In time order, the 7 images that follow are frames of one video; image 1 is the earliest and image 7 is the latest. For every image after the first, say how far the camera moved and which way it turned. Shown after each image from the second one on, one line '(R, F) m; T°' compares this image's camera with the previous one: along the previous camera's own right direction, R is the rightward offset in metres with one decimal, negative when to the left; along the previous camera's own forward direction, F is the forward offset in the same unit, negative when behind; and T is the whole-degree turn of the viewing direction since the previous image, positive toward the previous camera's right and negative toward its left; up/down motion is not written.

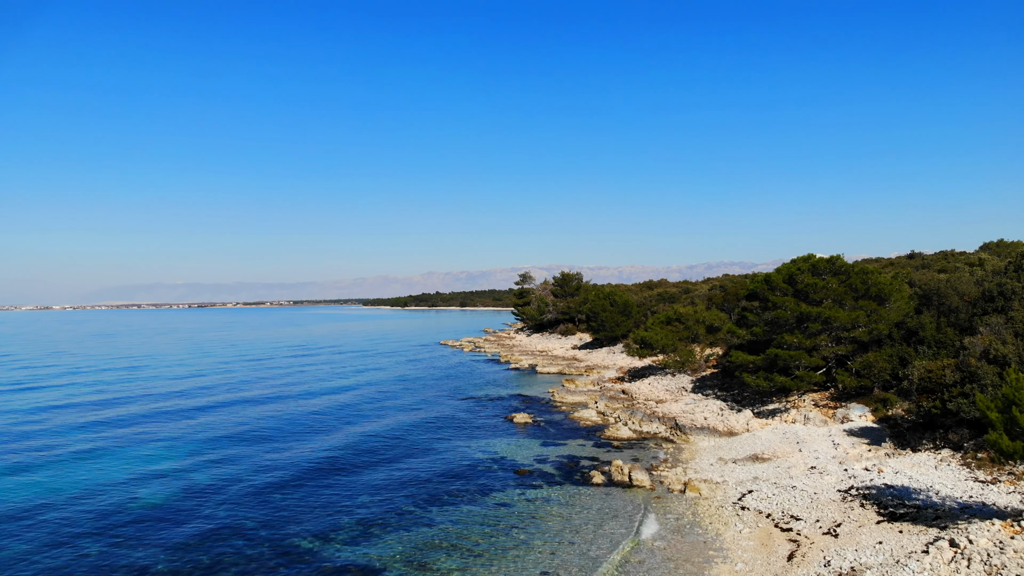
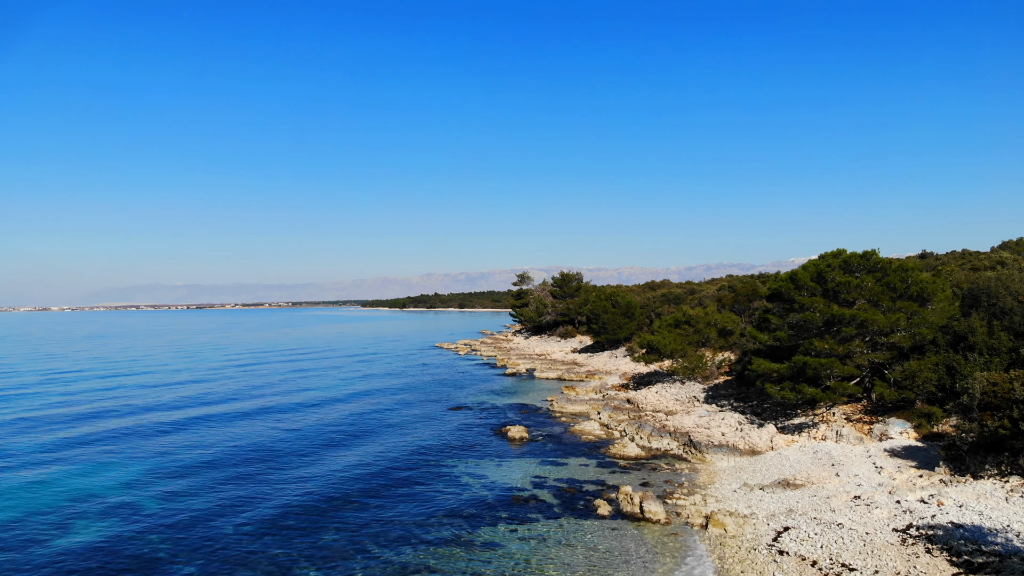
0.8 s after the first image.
(+0.3, +3.4) m; 0°
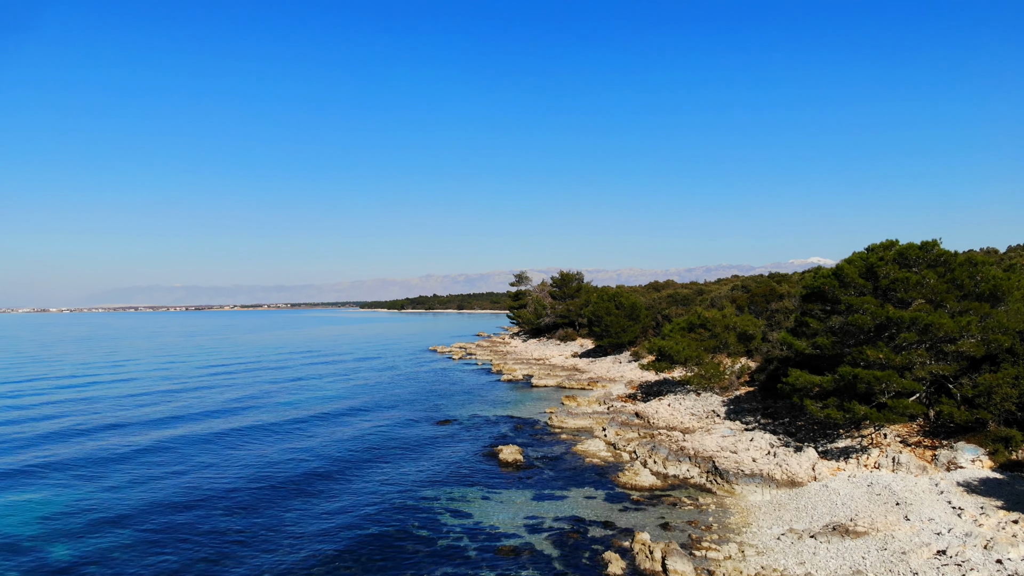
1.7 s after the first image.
(+0.4, +4.3) m; 0°
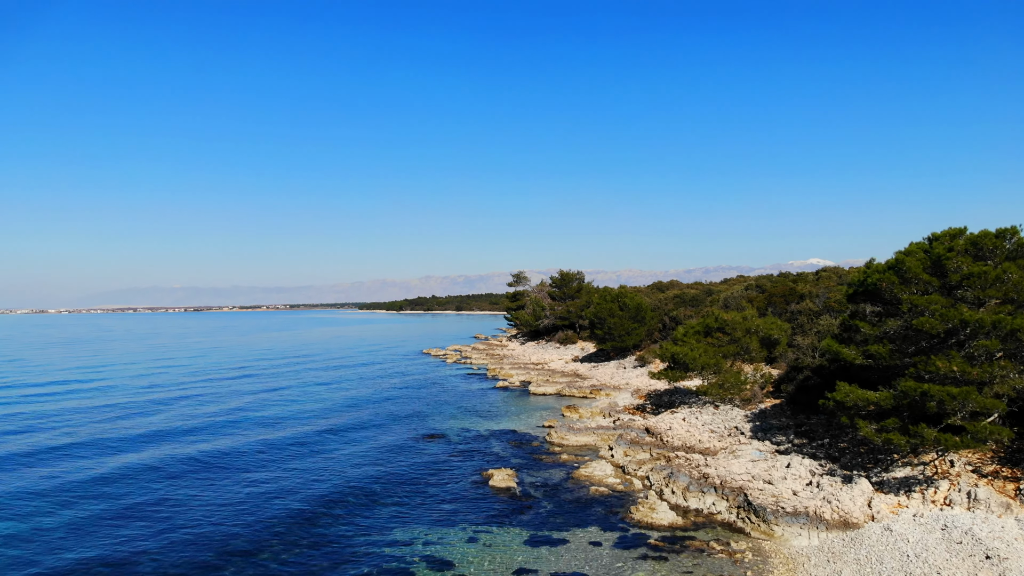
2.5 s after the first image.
(+0.3, +3.9) m; 0°
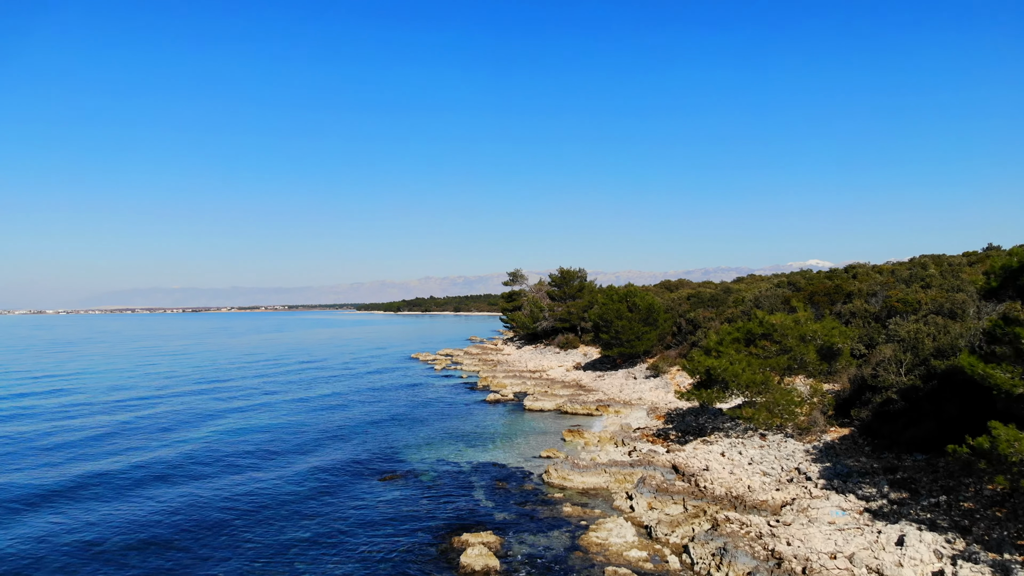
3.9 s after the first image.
(+0.5, +6.7) m; 0°
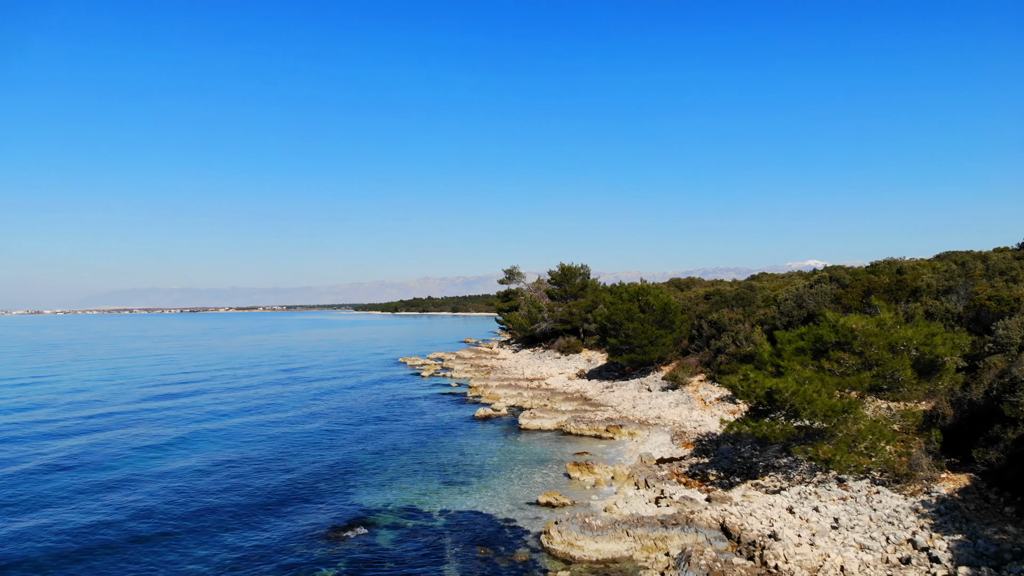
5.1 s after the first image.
(+0.4, +6.2) m; 0°
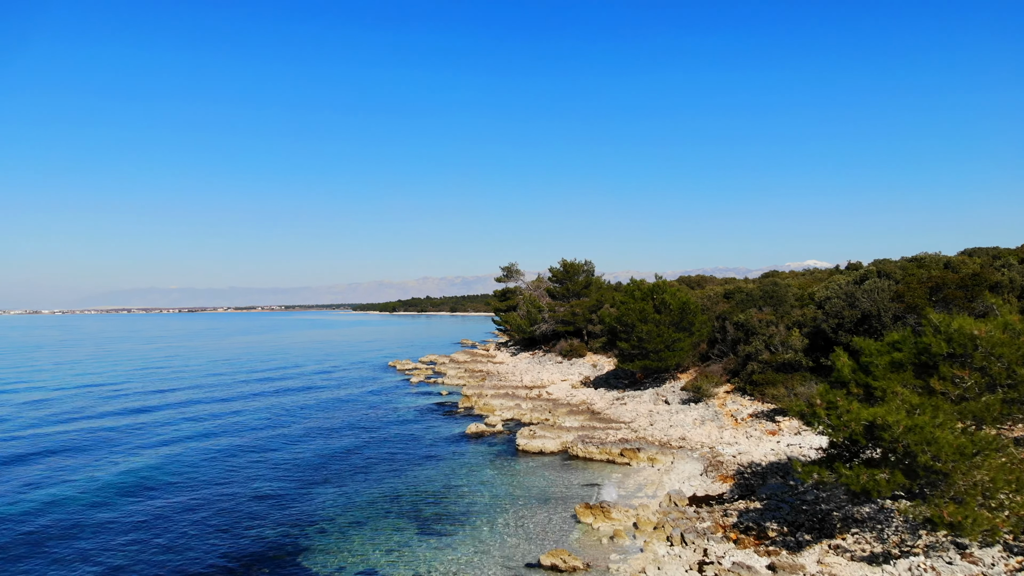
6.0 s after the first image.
(+0.1, +4.9) m; 0°
